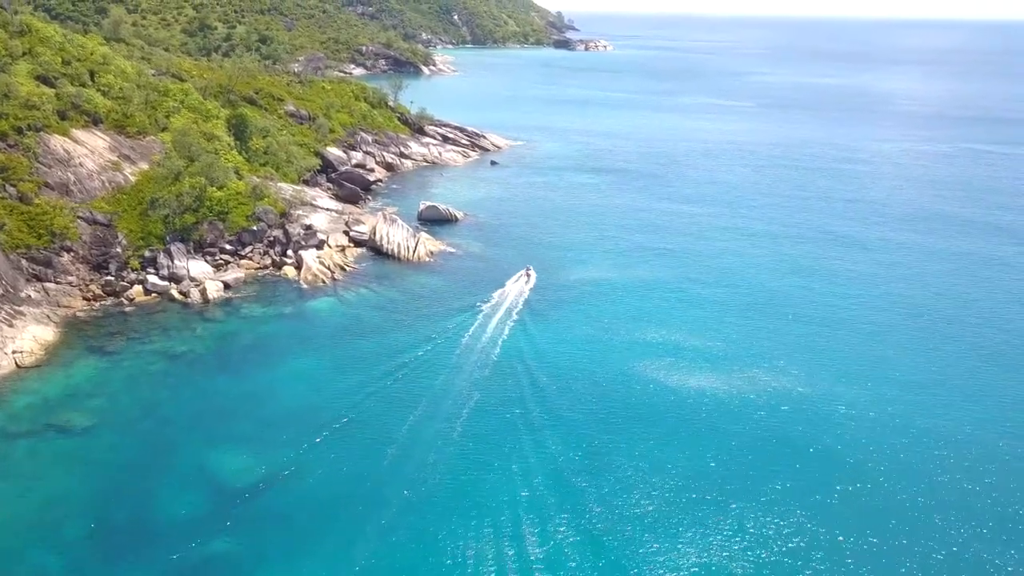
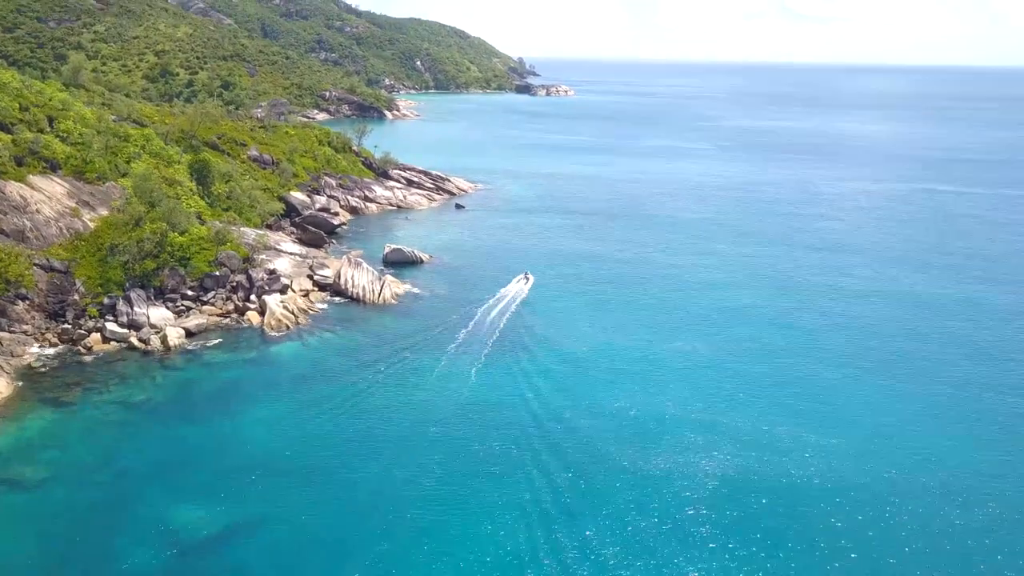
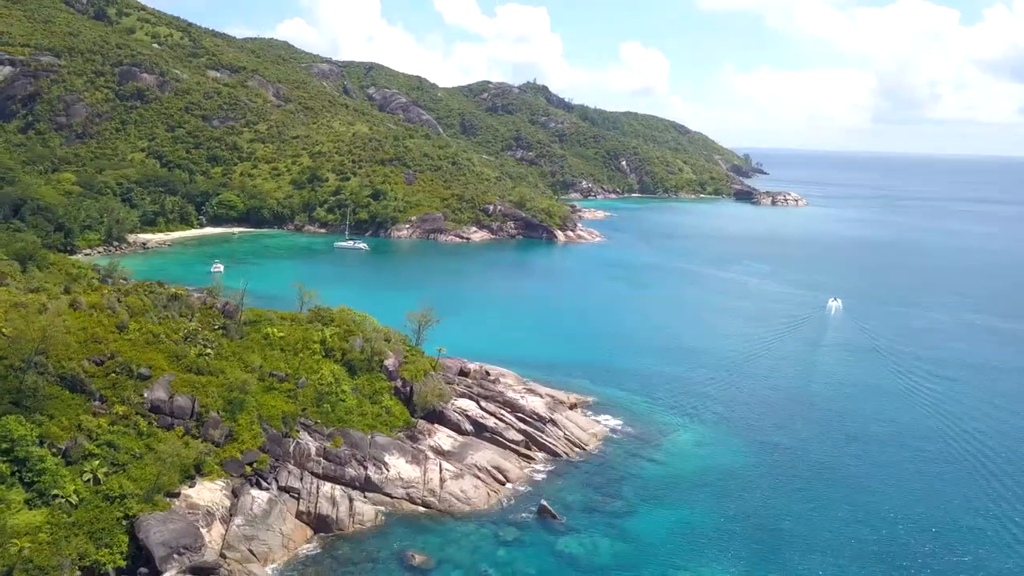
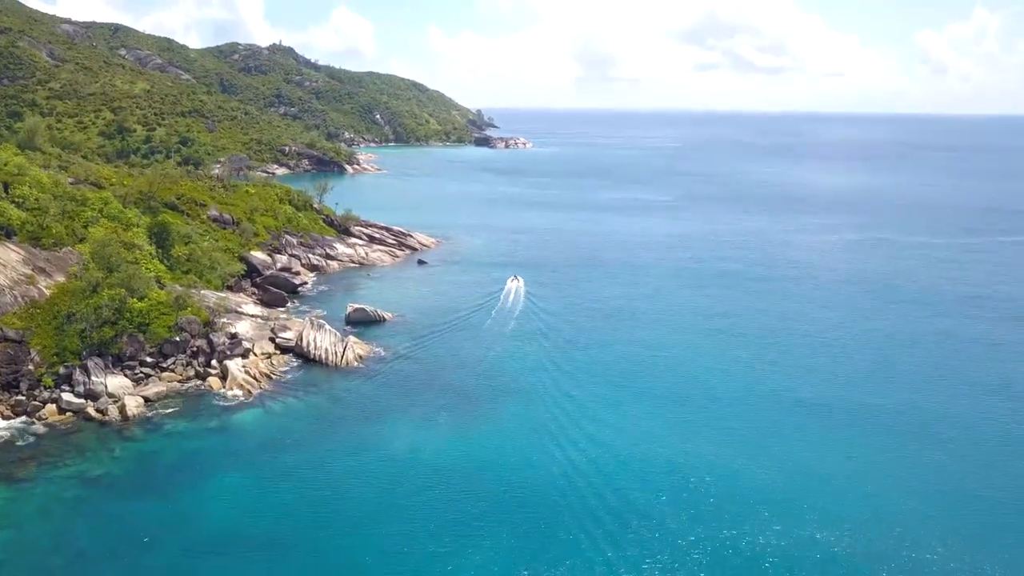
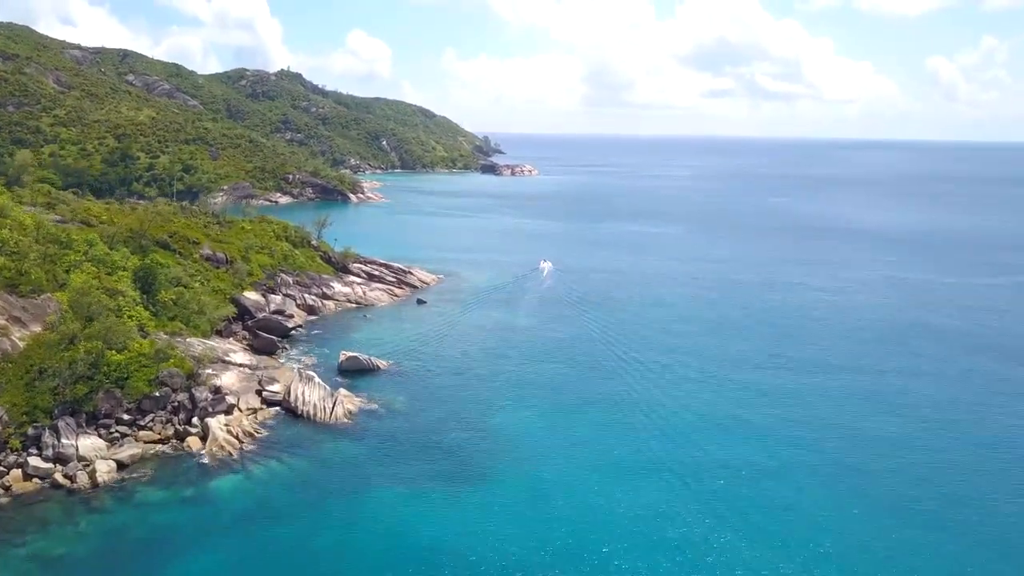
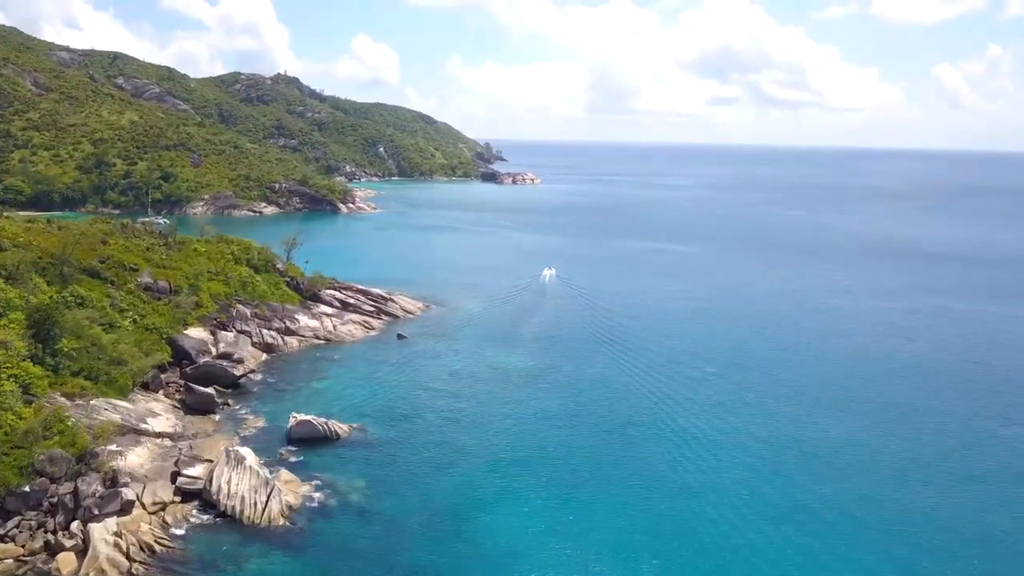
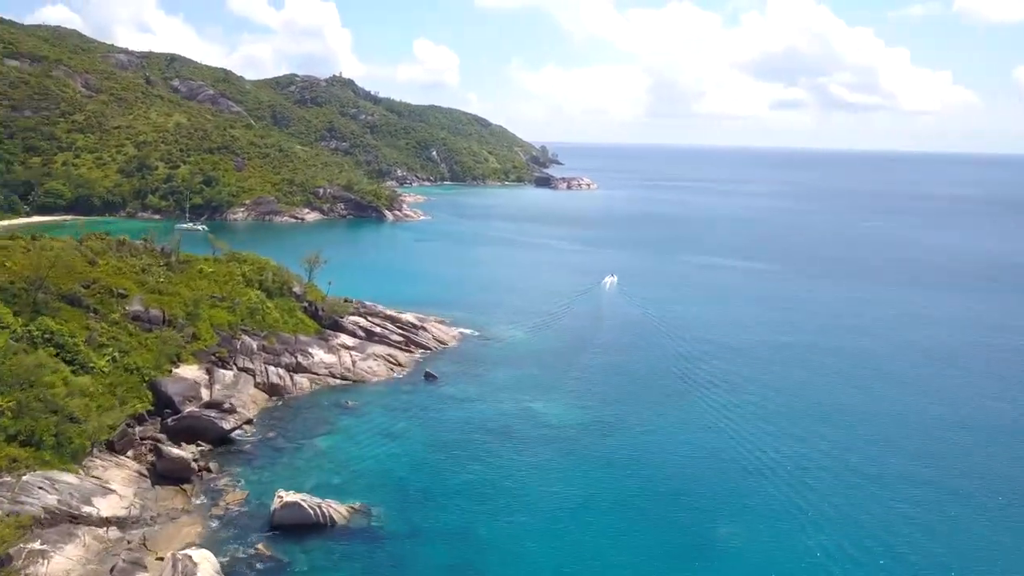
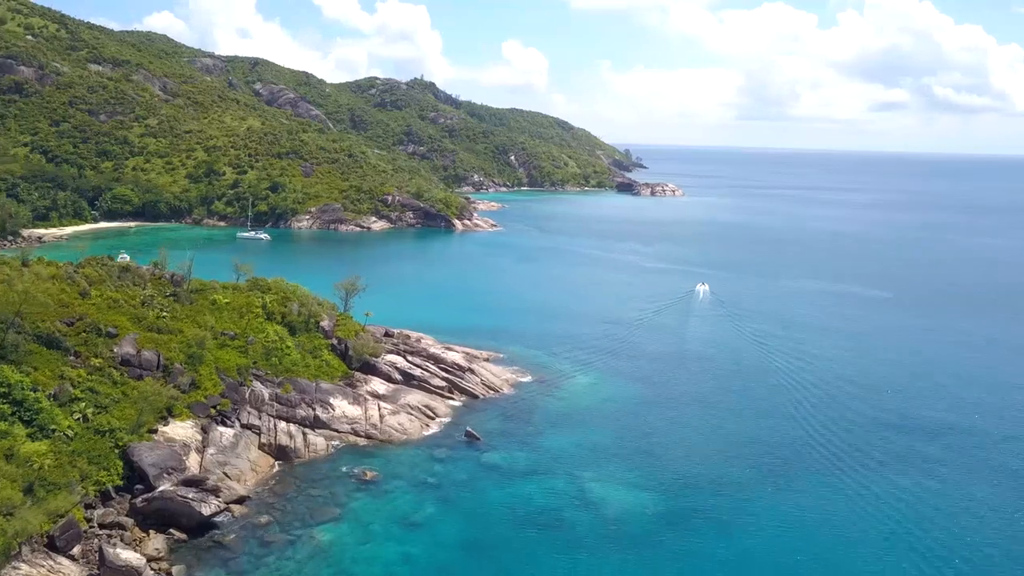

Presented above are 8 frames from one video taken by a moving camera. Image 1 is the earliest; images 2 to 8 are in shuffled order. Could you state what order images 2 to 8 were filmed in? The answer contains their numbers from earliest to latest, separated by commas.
2, 4, 5, 6, 7, 8, 3
